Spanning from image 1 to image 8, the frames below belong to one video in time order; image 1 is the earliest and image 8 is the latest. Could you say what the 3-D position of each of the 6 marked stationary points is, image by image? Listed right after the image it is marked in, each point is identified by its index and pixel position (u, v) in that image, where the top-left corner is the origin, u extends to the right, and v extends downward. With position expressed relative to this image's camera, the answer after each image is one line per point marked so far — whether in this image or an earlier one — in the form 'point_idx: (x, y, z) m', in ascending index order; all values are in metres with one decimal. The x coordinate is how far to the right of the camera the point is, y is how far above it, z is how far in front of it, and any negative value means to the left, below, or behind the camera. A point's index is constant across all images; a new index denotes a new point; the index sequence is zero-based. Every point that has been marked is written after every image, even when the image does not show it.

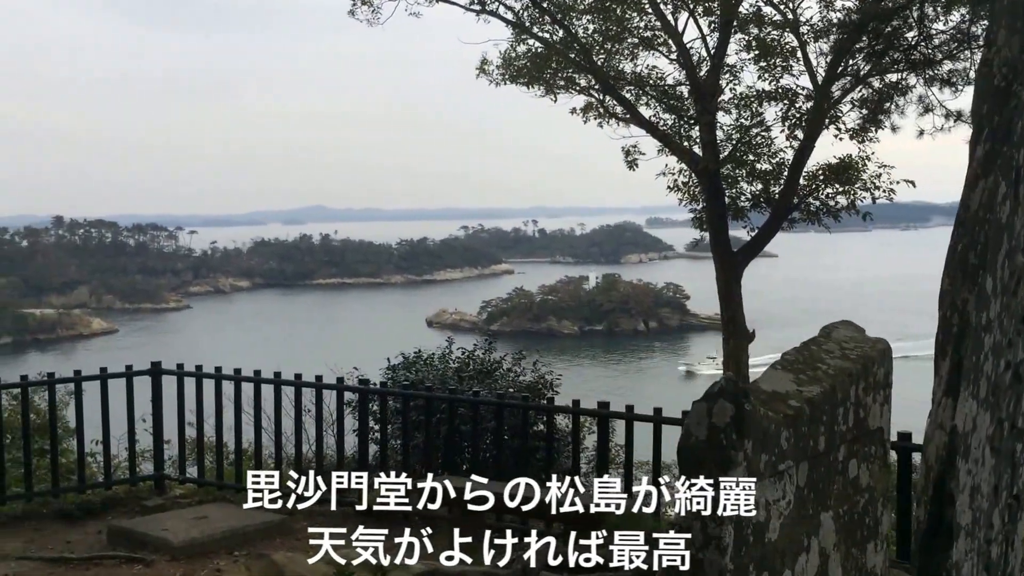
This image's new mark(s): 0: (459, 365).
0: (-0.4, -0.6, +7.6) m
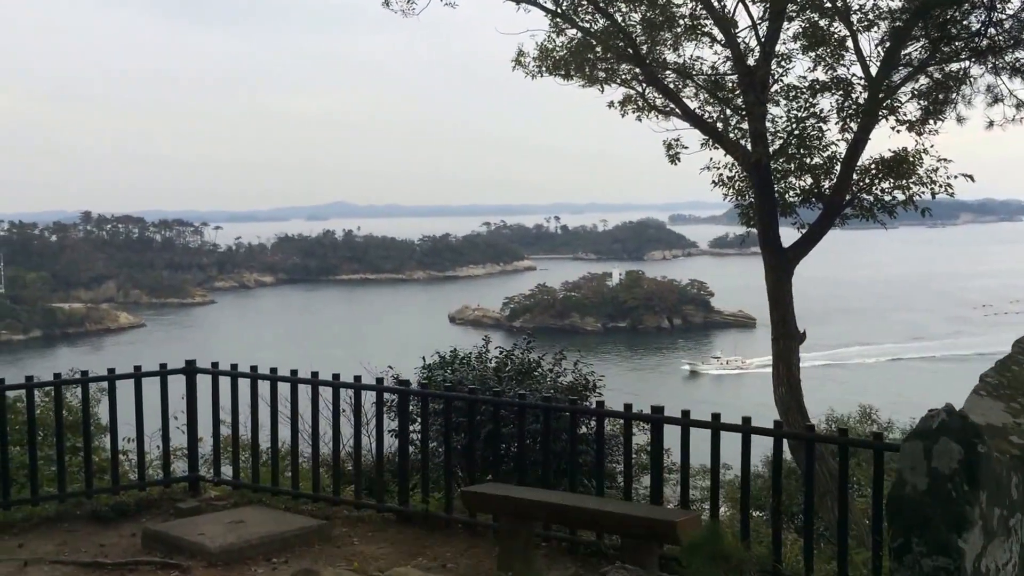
0: (-0.1, -0.6, +7.4) m
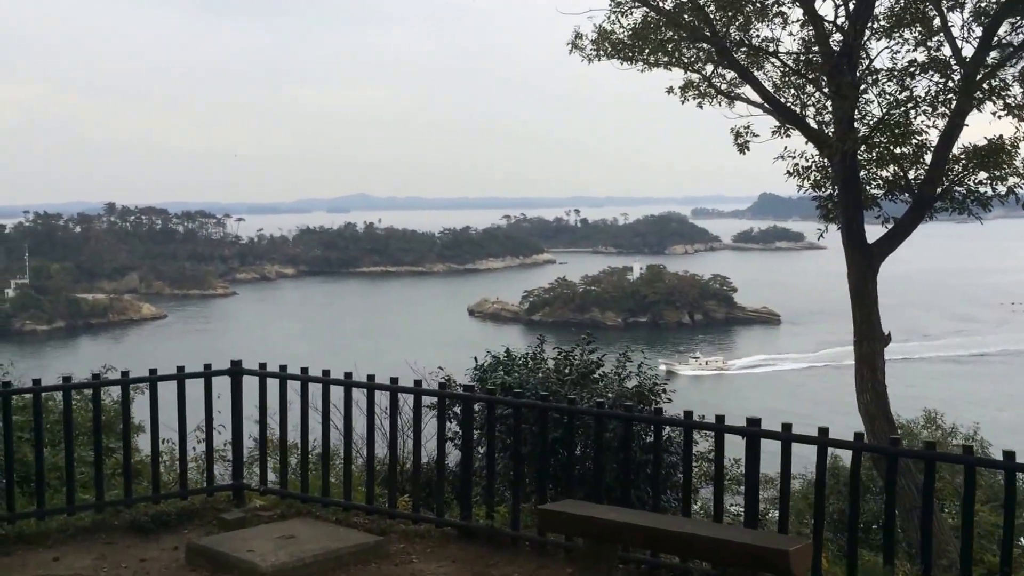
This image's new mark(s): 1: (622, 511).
0: (+0.3, -0.5, +6.9) m
1: (+0.5, -1.0, +4.6) m
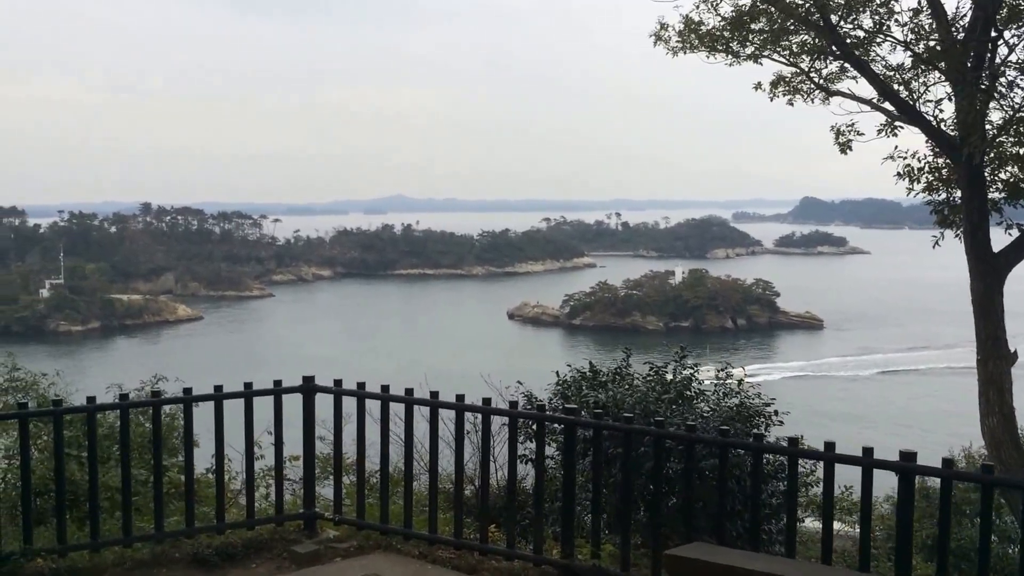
0: (+0.9, -0.6, +6.4) m
1: (+1.0, -1.1, +4.0) m
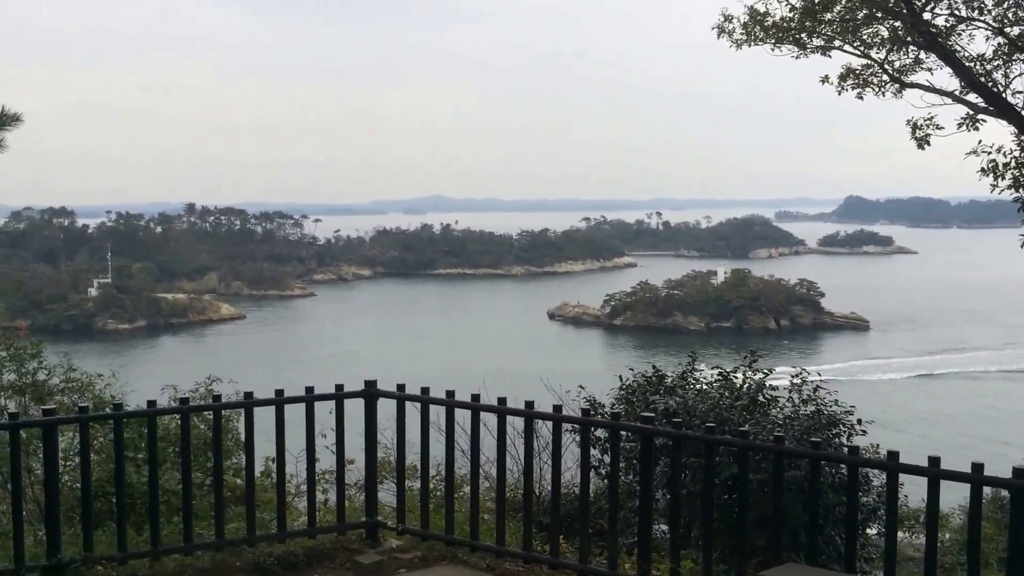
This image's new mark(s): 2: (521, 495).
0: (+1.3, -0.6, +6.1) m
1: (+1.3, -1.1, +3.8) m
2: (+0.1, -1.5, +7.6) m
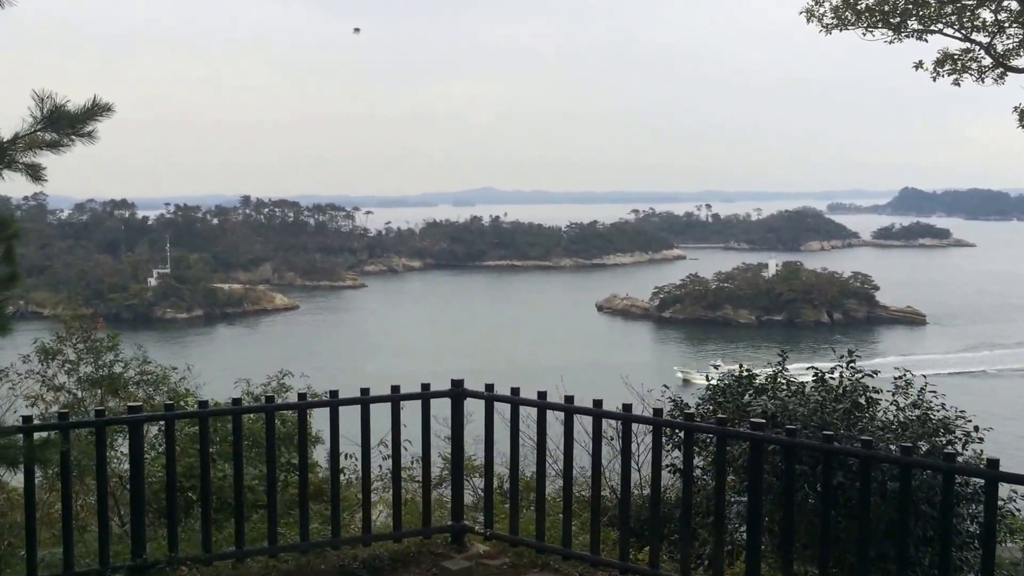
0: (+1.8, -0.6, +5.8) m
1: (+1.7, -1.1, +3.5) m
2: (+0.6, -1.5, +7.4) m
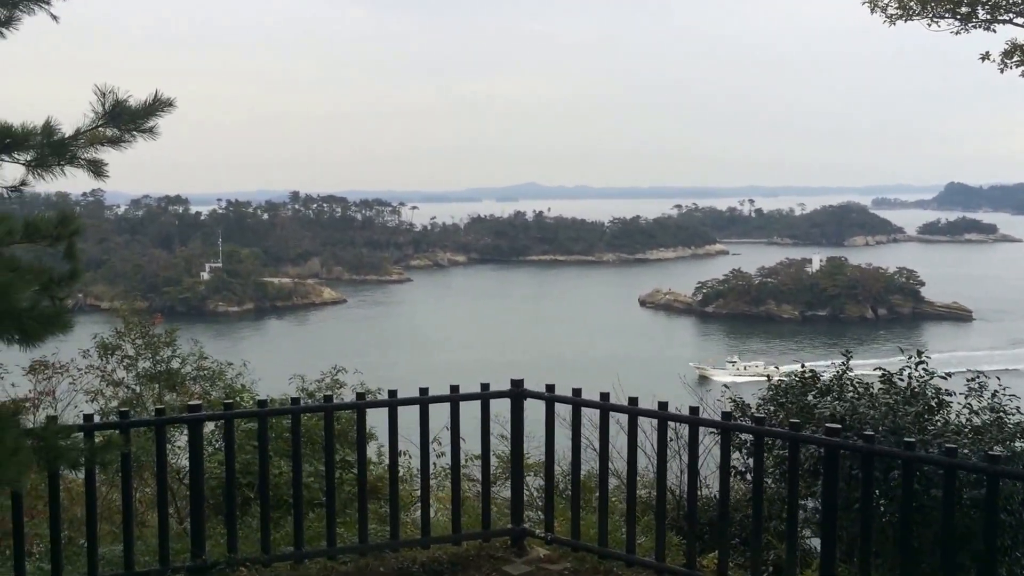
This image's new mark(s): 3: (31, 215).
0: (+2.1, -0.6, +5.7) m
1: (+1.9, -1.1, +3.3) m
2: (+1.0, -1.5, +7.2) m
3: (-1.9, +0.3, +4.0) m
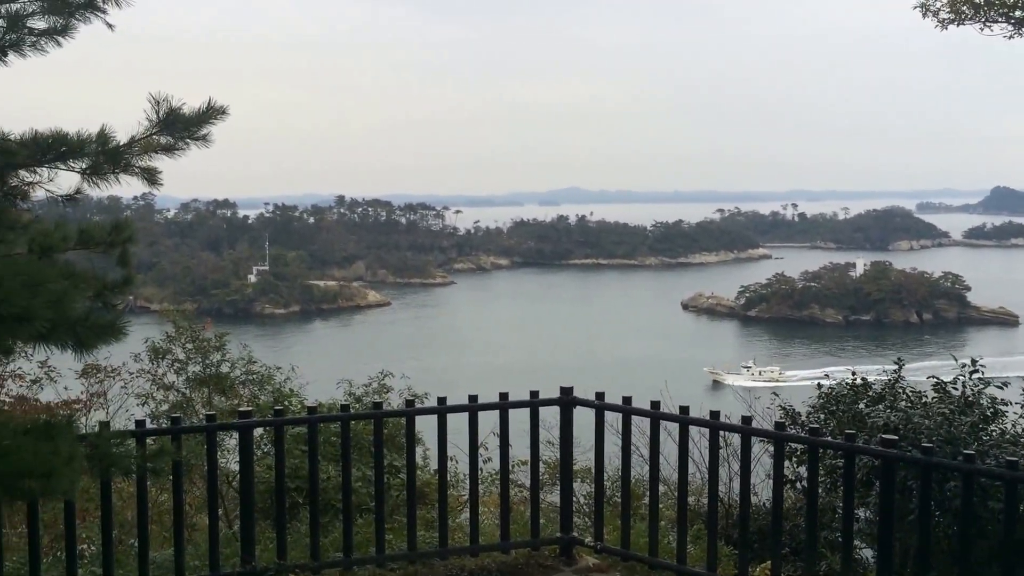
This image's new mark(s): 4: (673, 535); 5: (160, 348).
0: (+2.4, -0.6, +5.5) m
1: (+2.1, -1.1, +3.2) m
2: (+1.4, -1.5, +7.2) m
3: (-1.7, +0.3, +4.1) m
4: (+1.0, -1.6, +6.5) m
5: (-3.3, -0.6, +9.5) m
